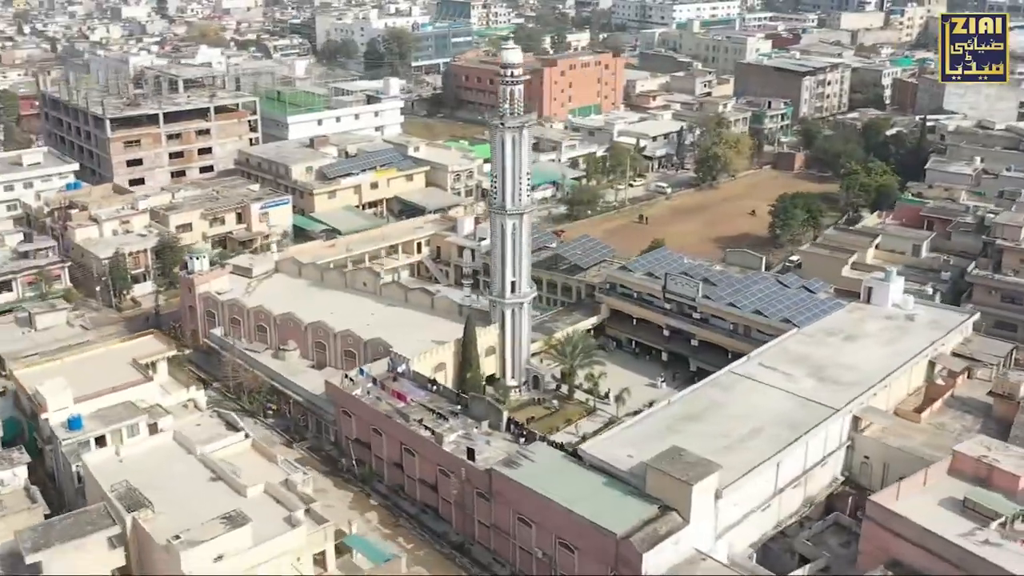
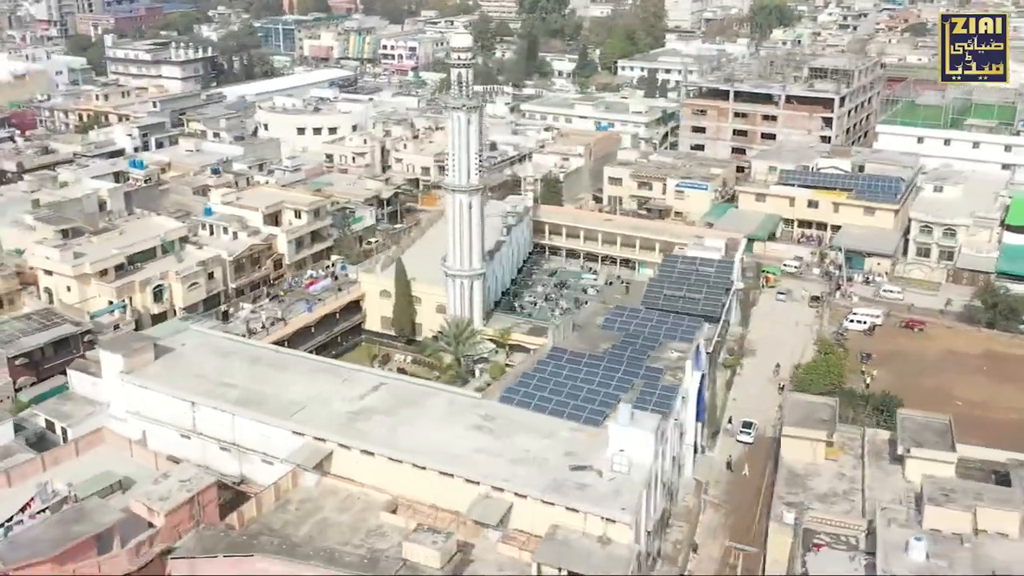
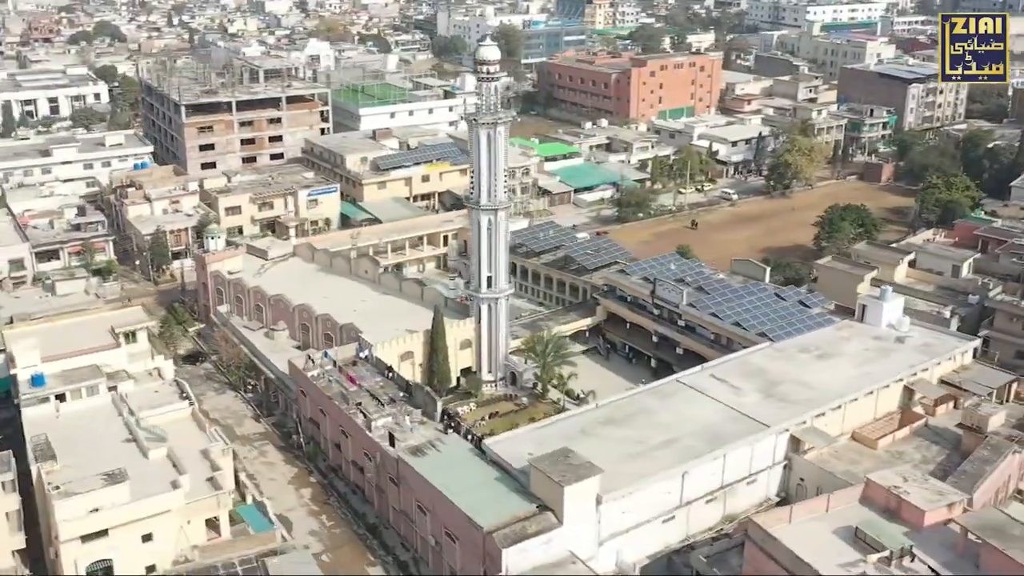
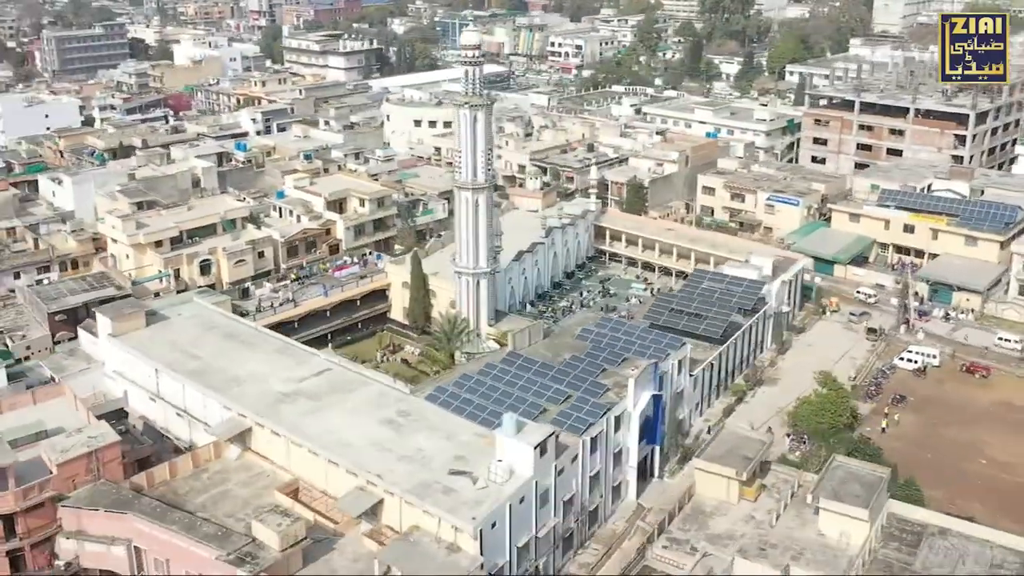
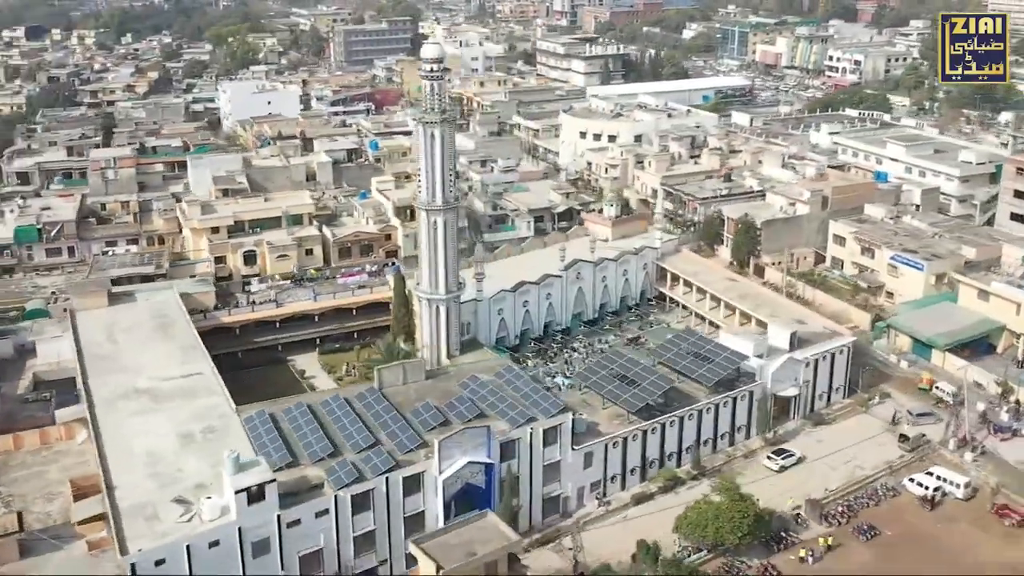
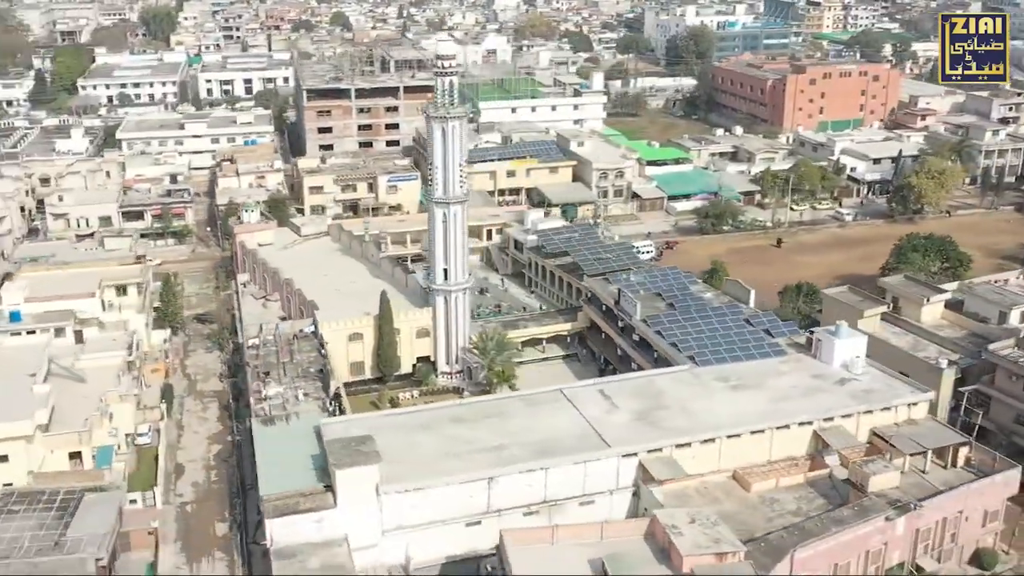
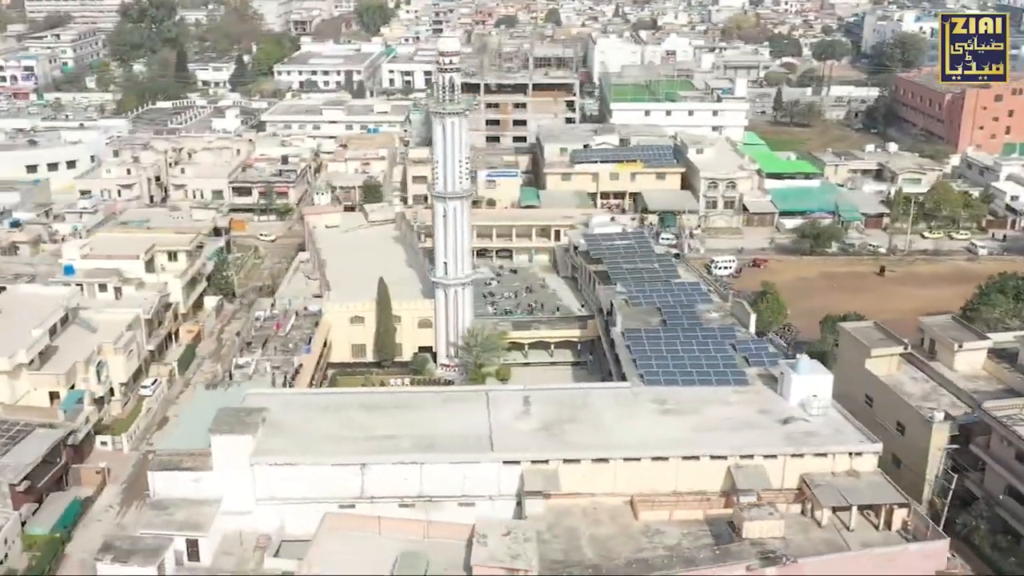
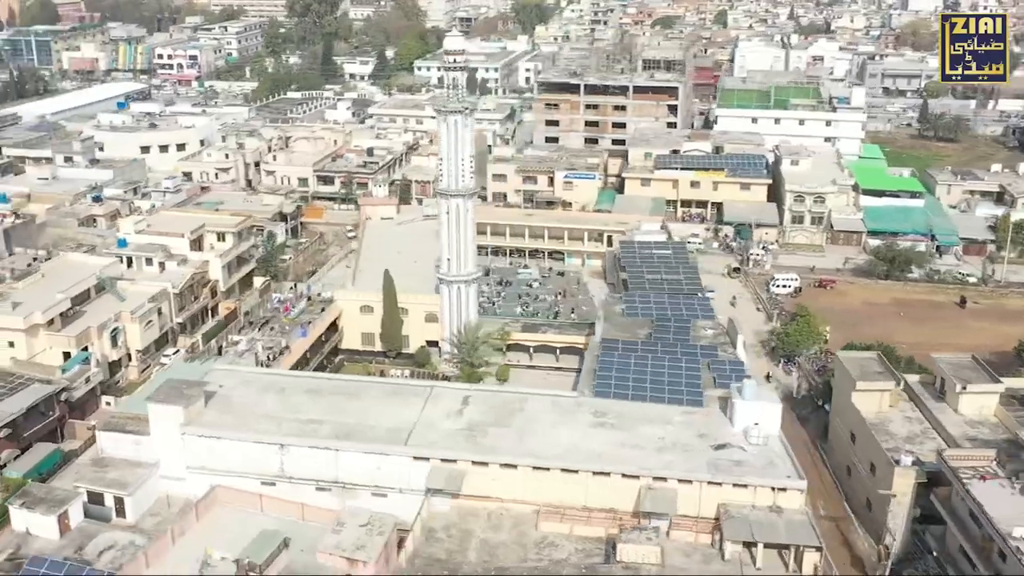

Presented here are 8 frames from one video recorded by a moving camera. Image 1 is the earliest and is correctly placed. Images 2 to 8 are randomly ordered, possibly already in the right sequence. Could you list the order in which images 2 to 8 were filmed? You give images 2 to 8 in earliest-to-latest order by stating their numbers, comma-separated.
3, 6, 7, 8, 2, 4, 5
